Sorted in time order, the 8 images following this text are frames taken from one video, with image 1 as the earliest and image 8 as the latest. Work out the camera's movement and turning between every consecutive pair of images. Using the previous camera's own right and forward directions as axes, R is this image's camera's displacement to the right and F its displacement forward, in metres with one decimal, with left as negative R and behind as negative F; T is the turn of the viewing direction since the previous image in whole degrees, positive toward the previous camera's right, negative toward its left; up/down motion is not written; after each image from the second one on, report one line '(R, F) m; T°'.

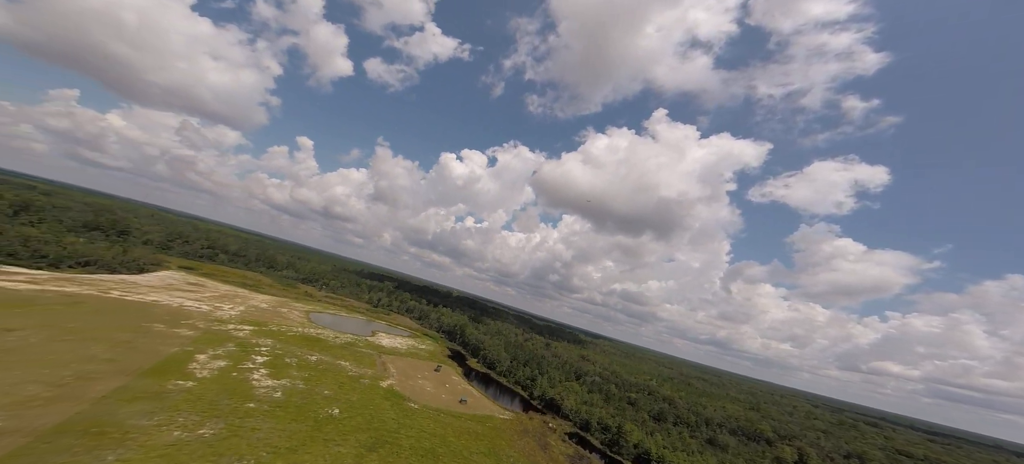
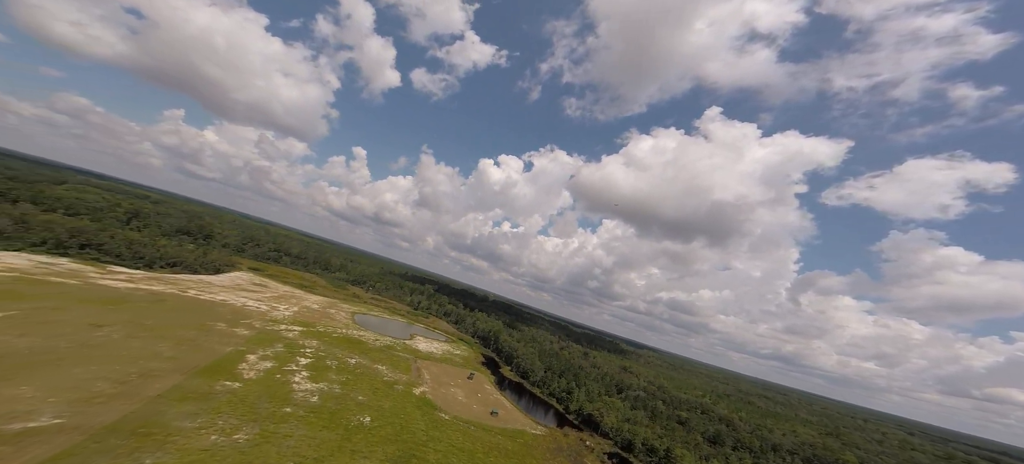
(+1.8, +2.6) m; -8°
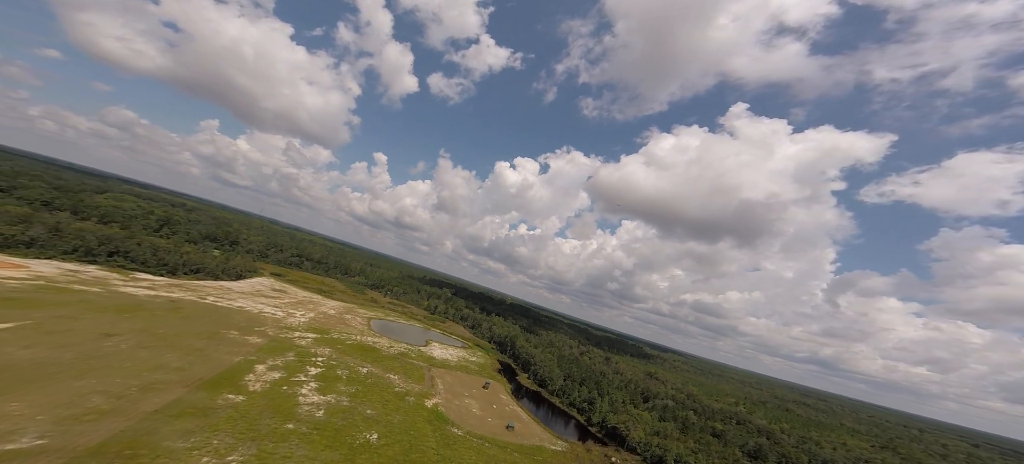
(+0.8, +3.6) m; -3°
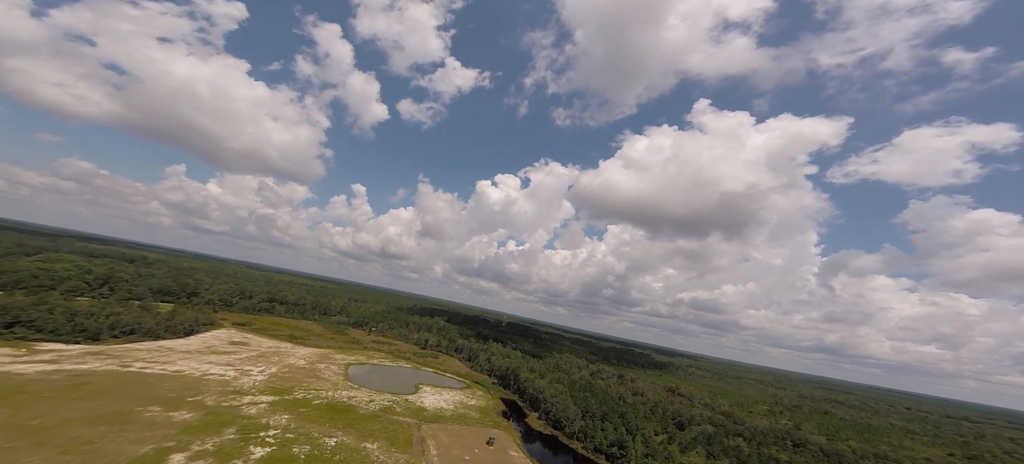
(-0.3, +12.8) m; +2°
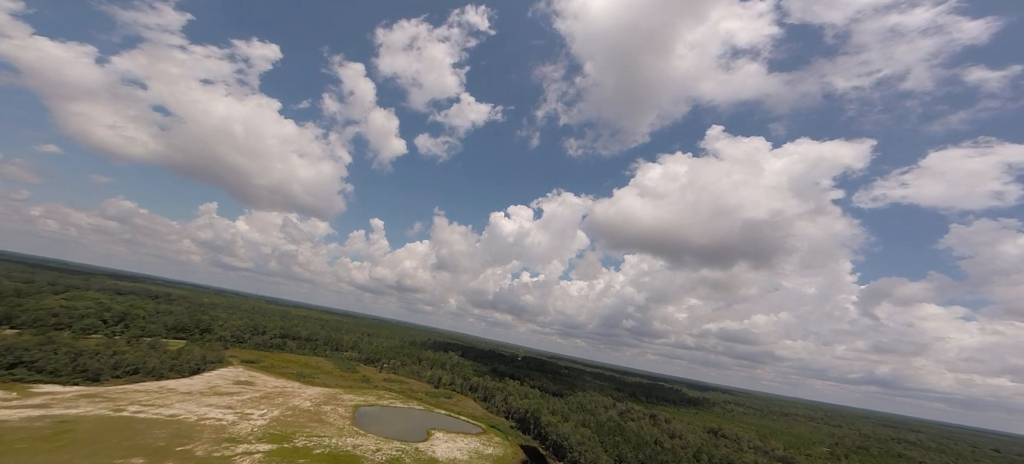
(-0.3, +5.1) m; -3°
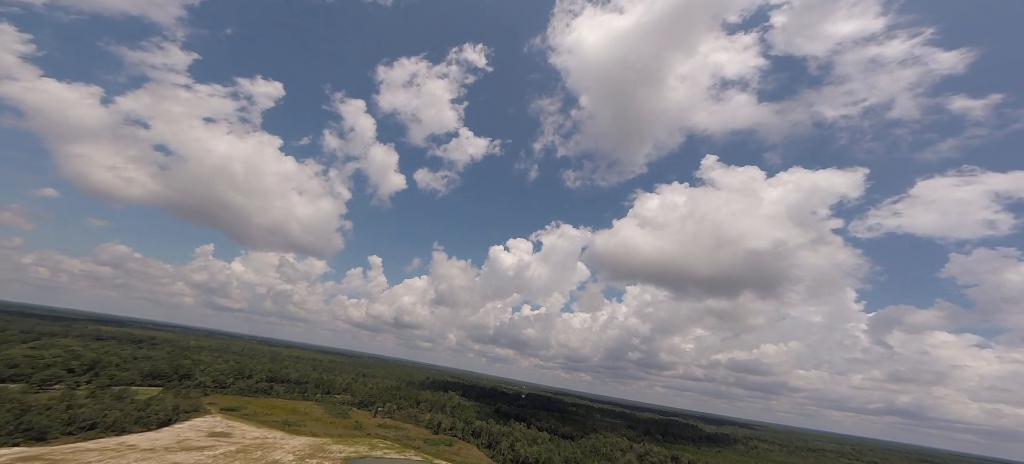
(-1.5, +5.4) m; 0°
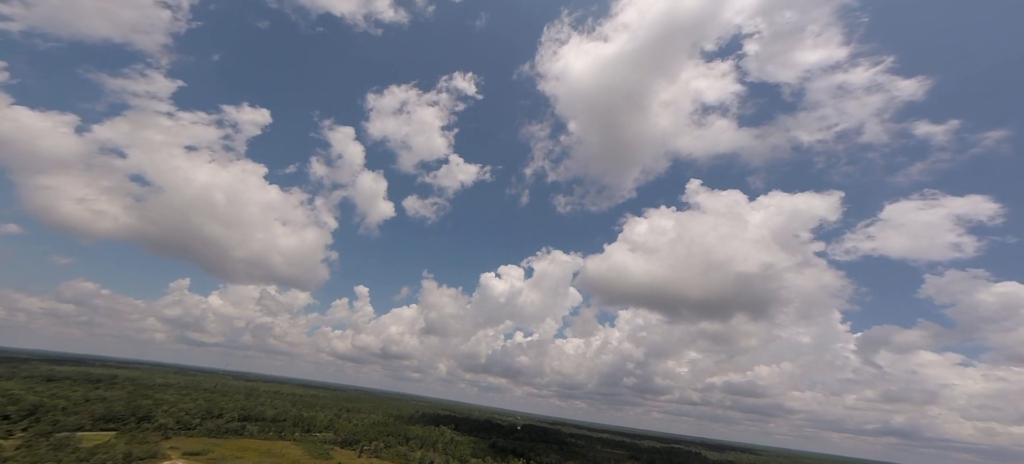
(-2.0, +4.0) m; +2°
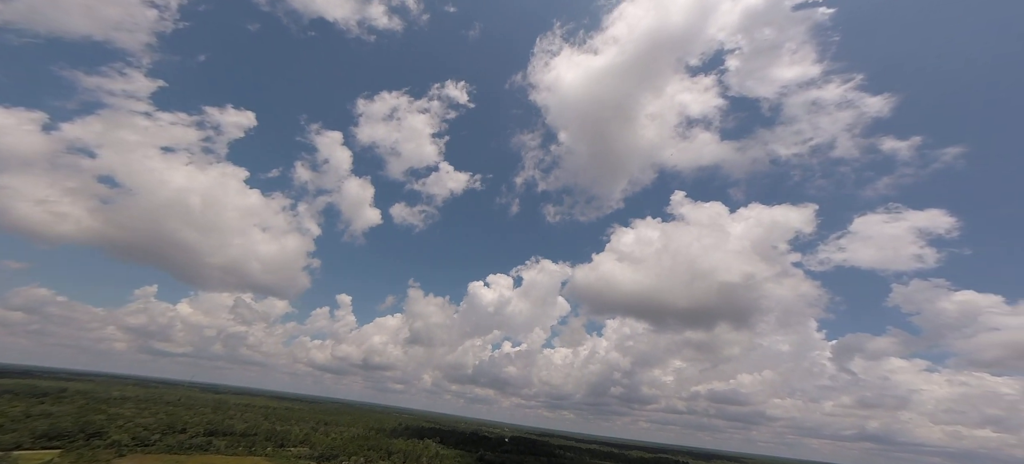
(-5.3, +1.2) m; +2°
